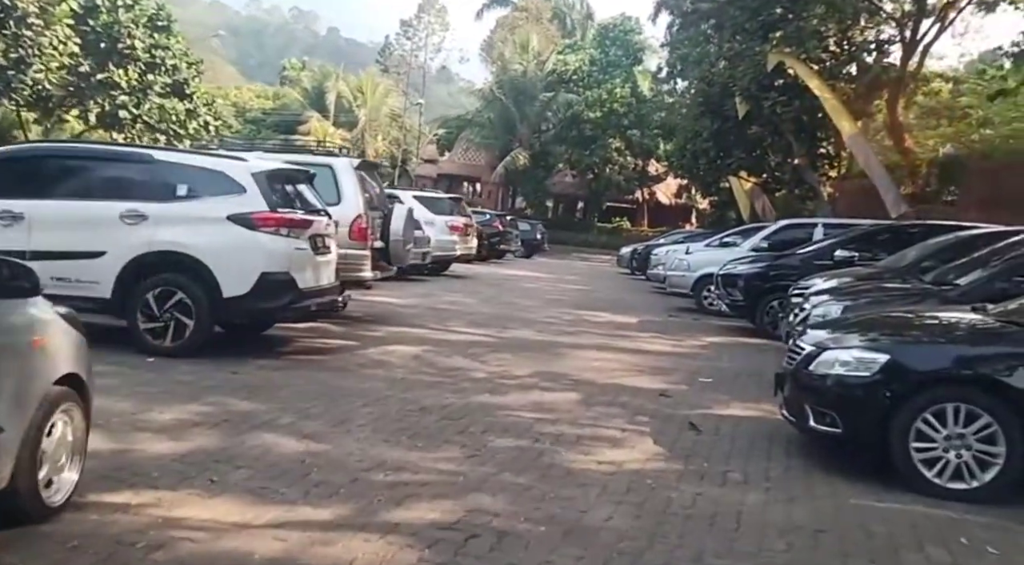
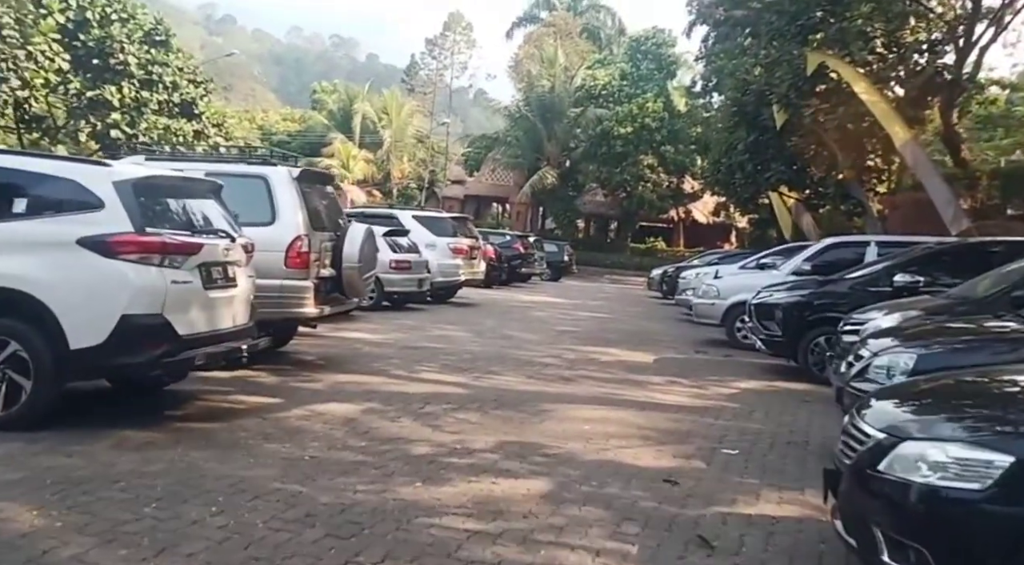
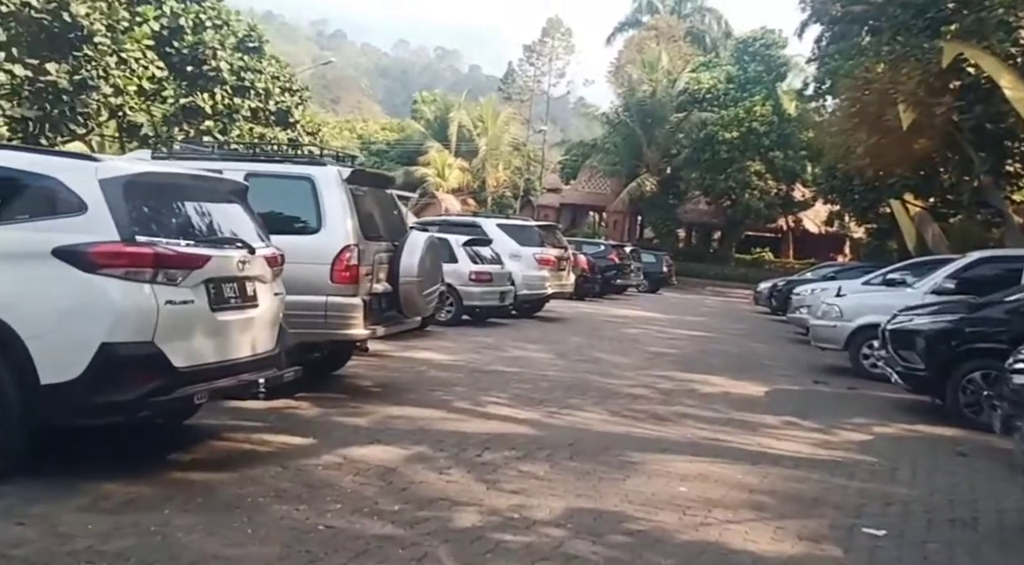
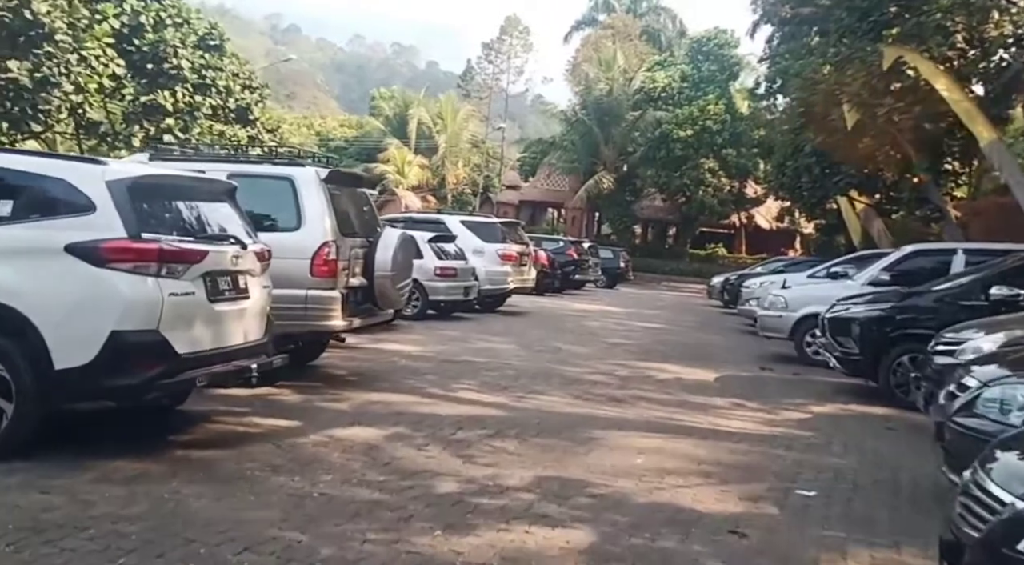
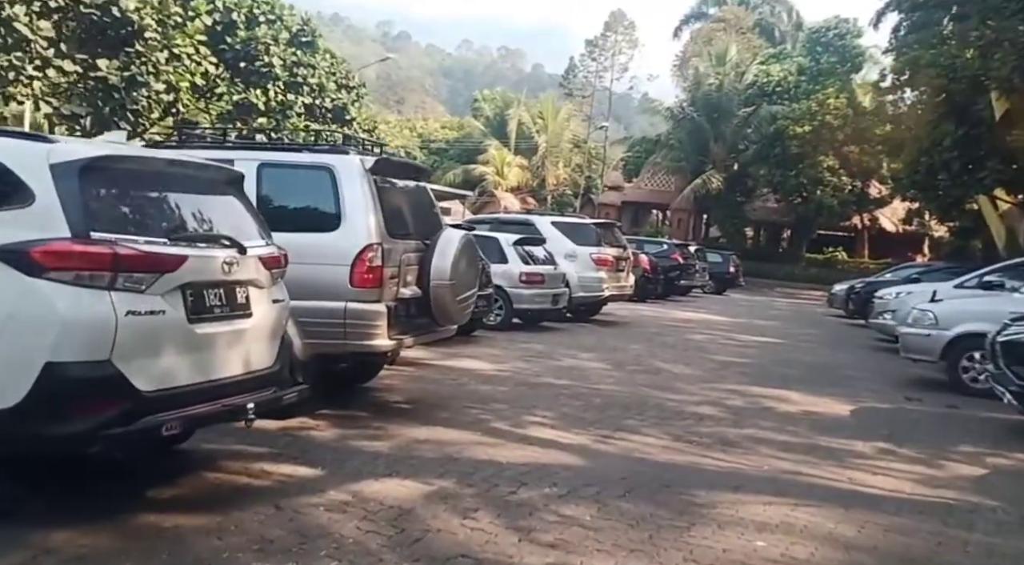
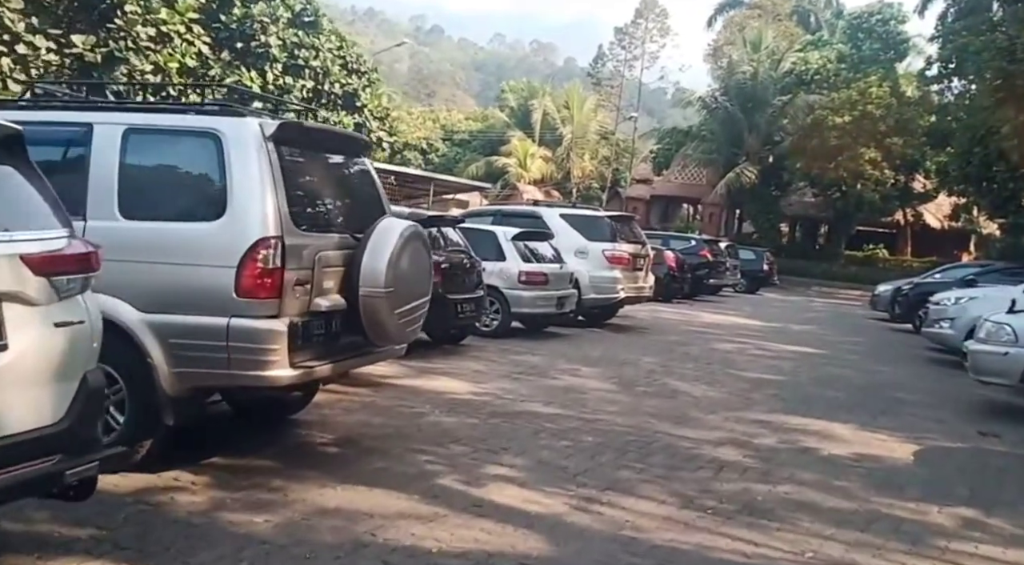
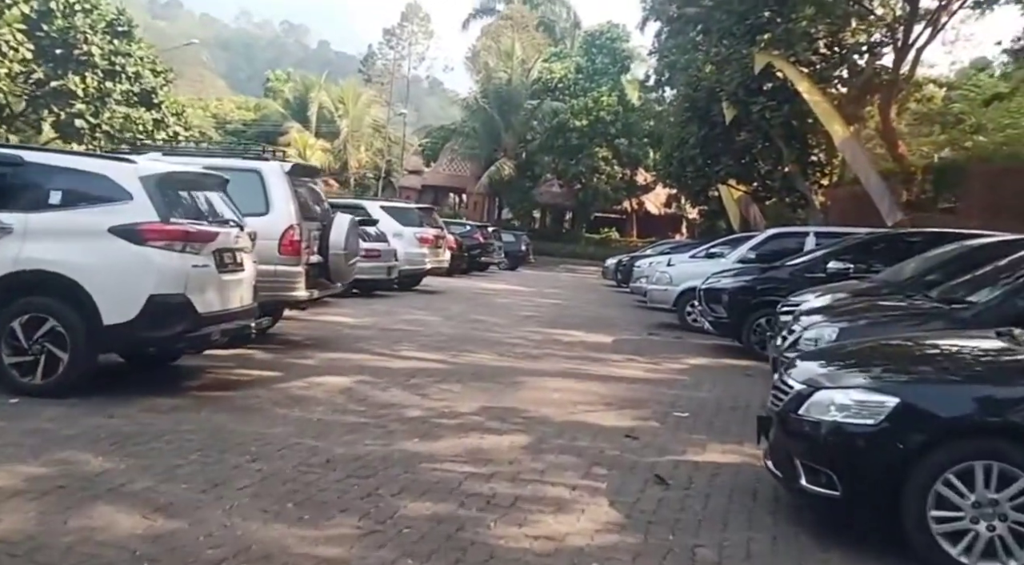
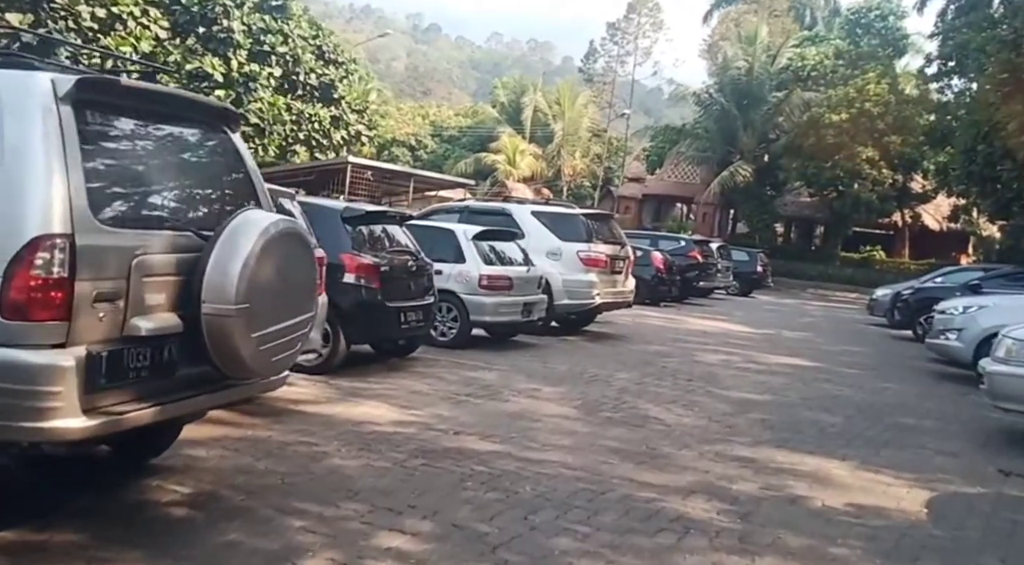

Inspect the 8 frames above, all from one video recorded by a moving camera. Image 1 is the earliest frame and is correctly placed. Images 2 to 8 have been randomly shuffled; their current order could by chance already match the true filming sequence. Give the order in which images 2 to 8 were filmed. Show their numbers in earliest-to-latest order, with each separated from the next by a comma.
7, 2, 4, 3, 5, 6, 8
